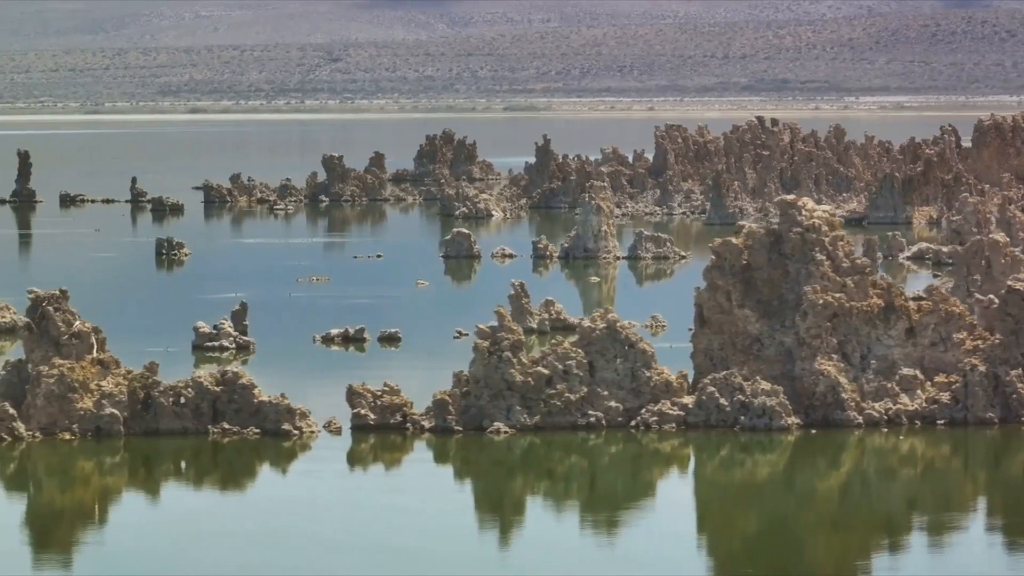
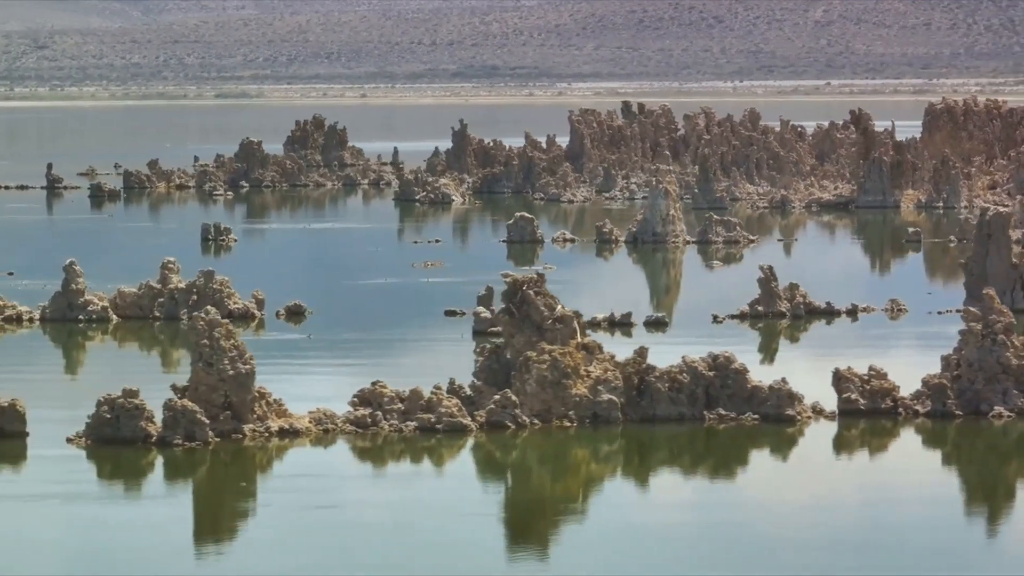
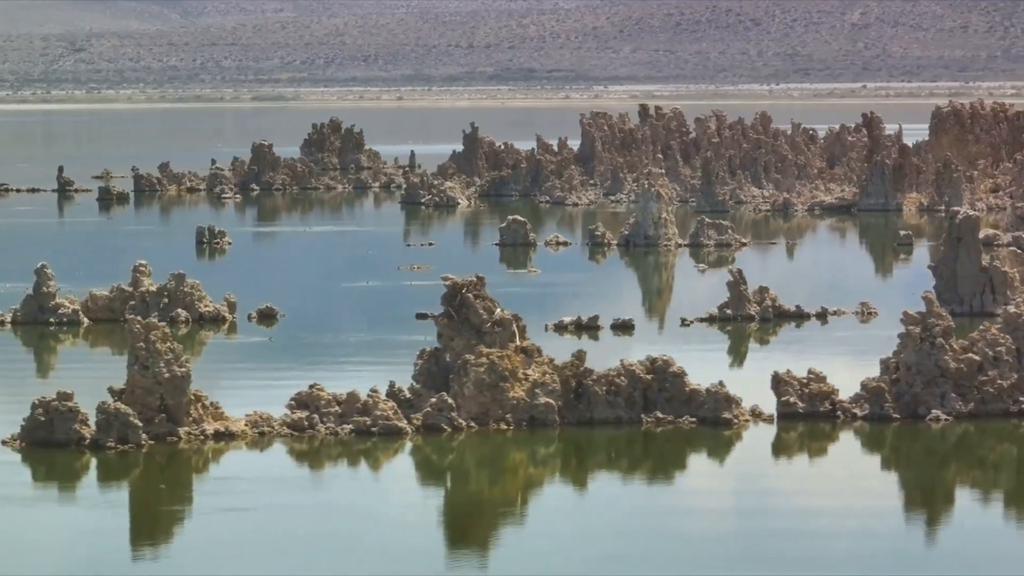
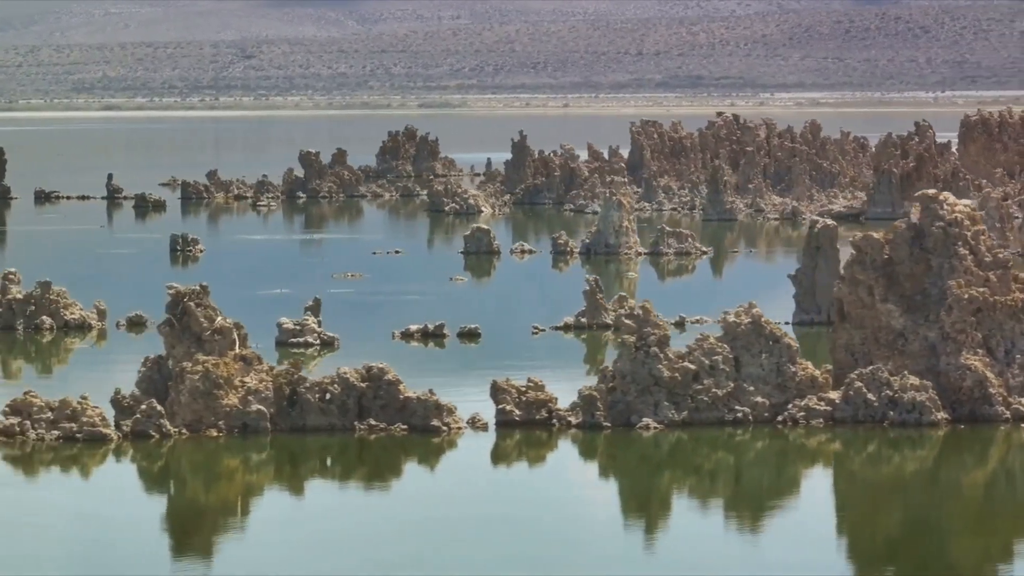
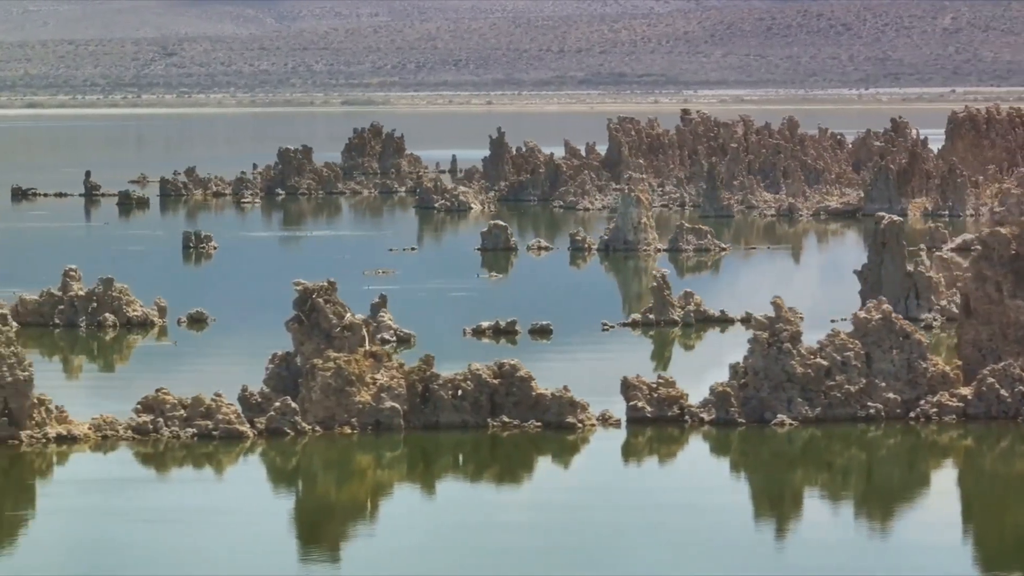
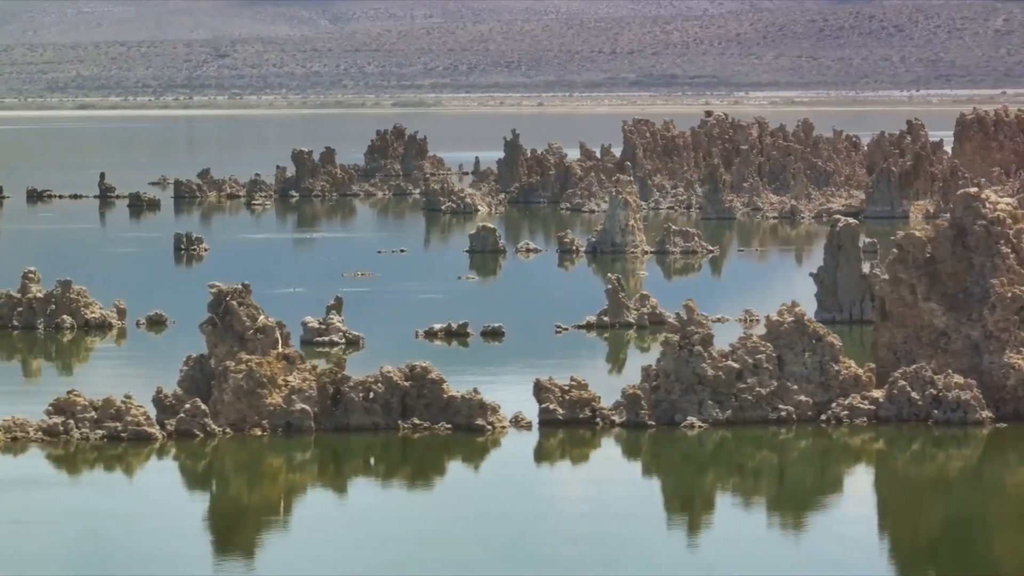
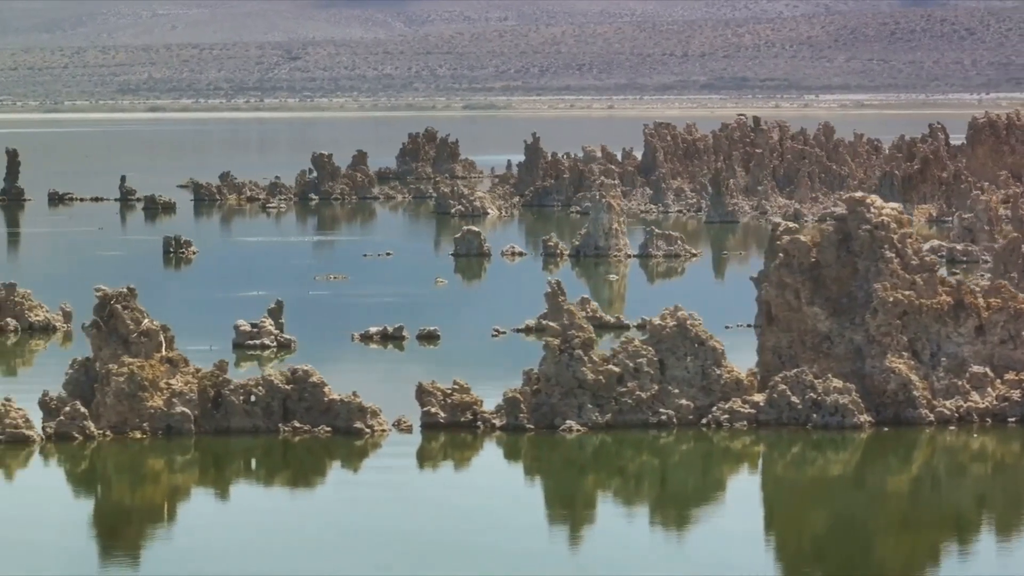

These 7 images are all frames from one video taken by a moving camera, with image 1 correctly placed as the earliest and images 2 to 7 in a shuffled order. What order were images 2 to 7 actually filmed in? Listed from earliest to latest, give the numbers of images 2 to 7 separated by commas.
7, 4, 6, 5, 3, 2
